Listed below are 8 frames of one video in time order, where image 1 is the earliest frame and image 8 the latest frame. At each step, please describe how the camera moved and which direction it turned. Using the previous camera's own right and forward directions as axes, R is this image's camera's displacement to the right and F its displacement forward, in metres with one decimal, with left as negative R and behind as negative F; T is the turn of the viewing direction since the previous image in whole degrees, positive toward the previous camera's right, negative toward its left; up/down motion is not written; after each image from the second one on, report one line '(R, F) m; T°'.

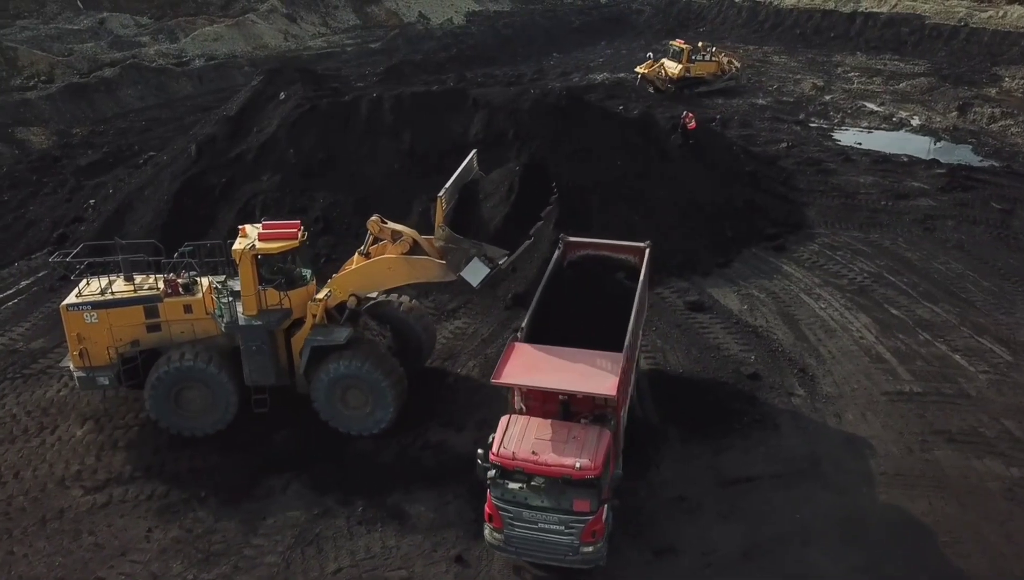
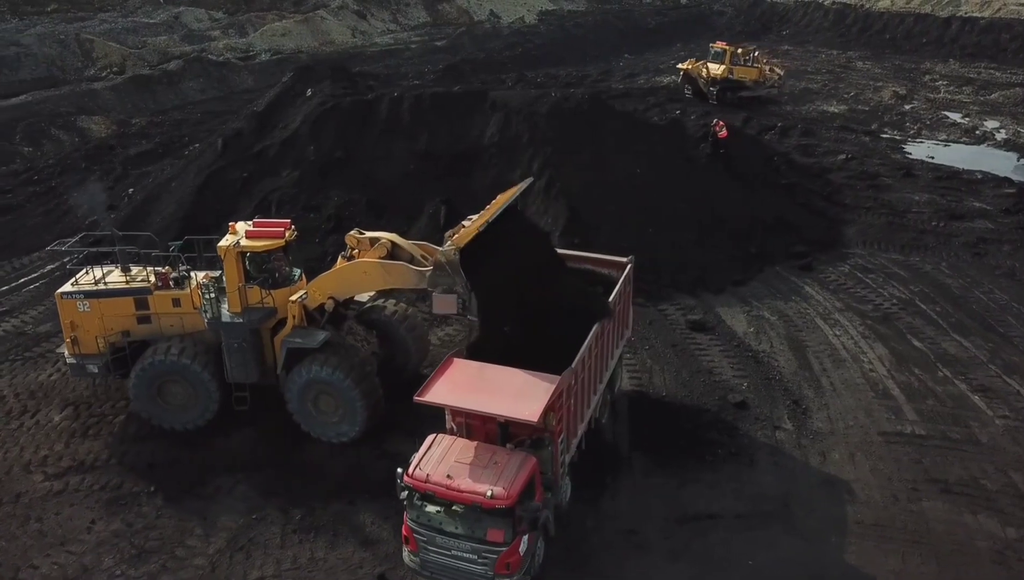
(+1.2, +0.4) m; -6°
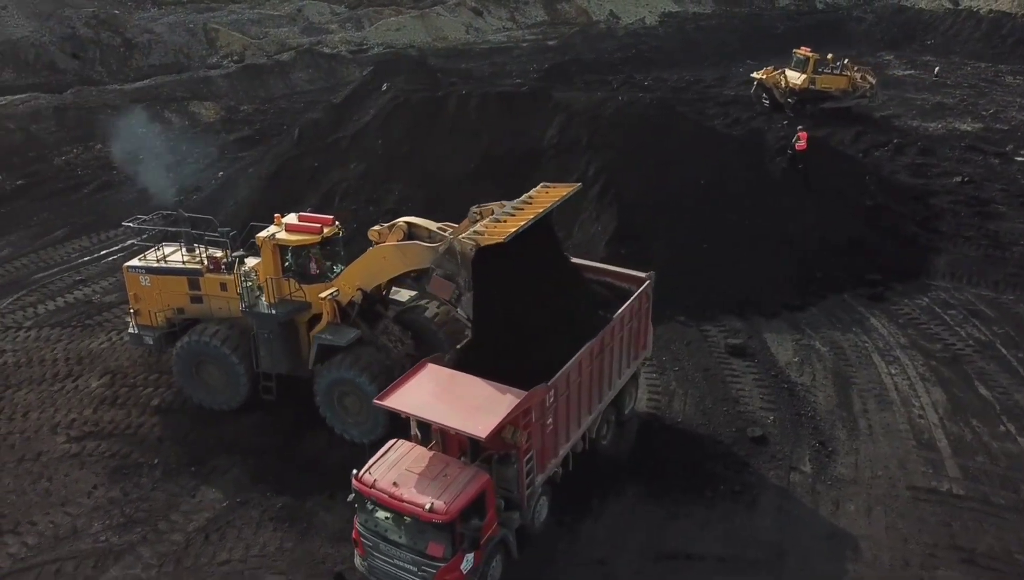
(+1.2, +0.3) m; -9°
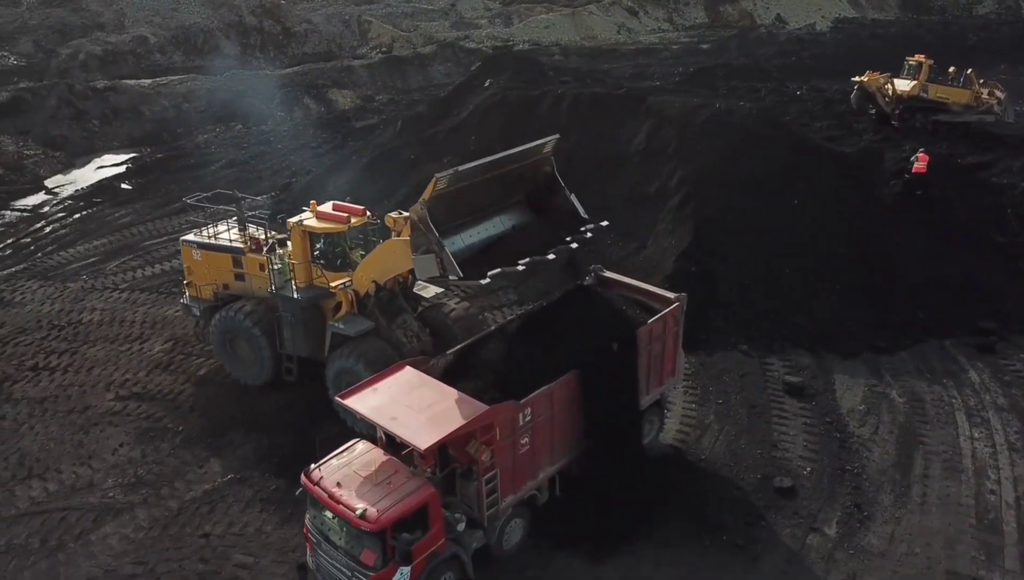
(+1.4, +0.5) m; -12°
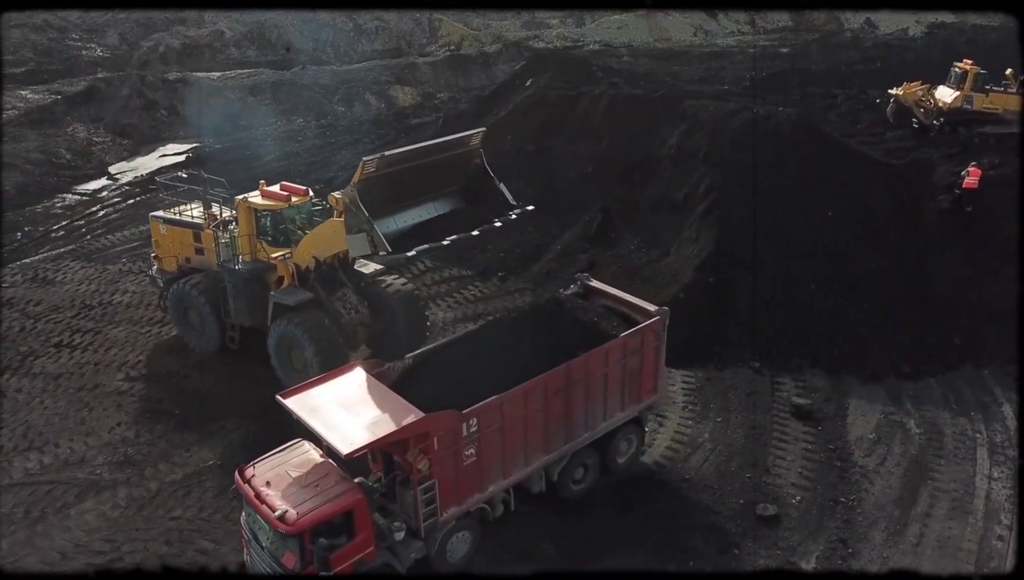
(+1.0, +0.2) m; -6°
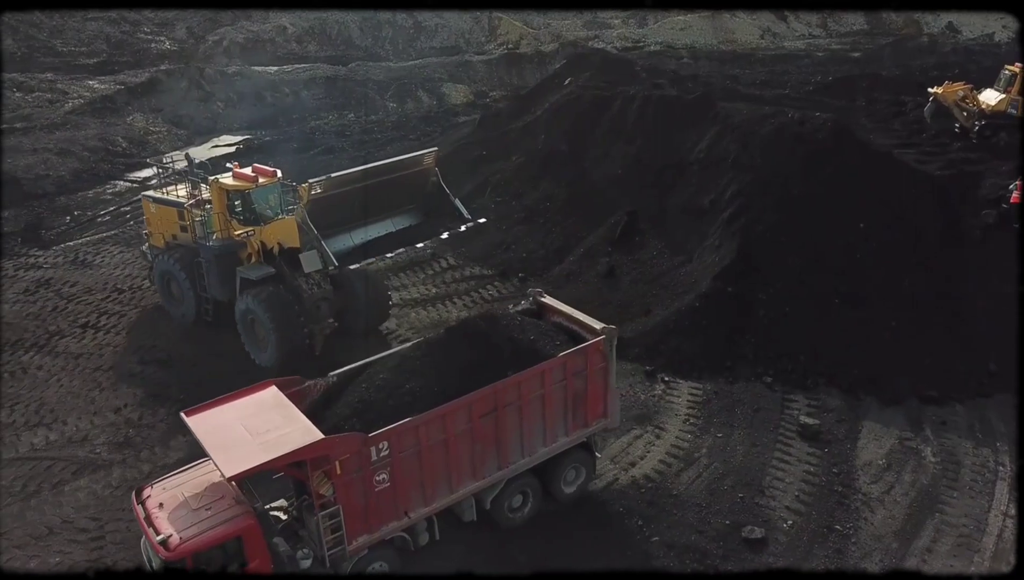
(+0.8, +0.2) m; -5°
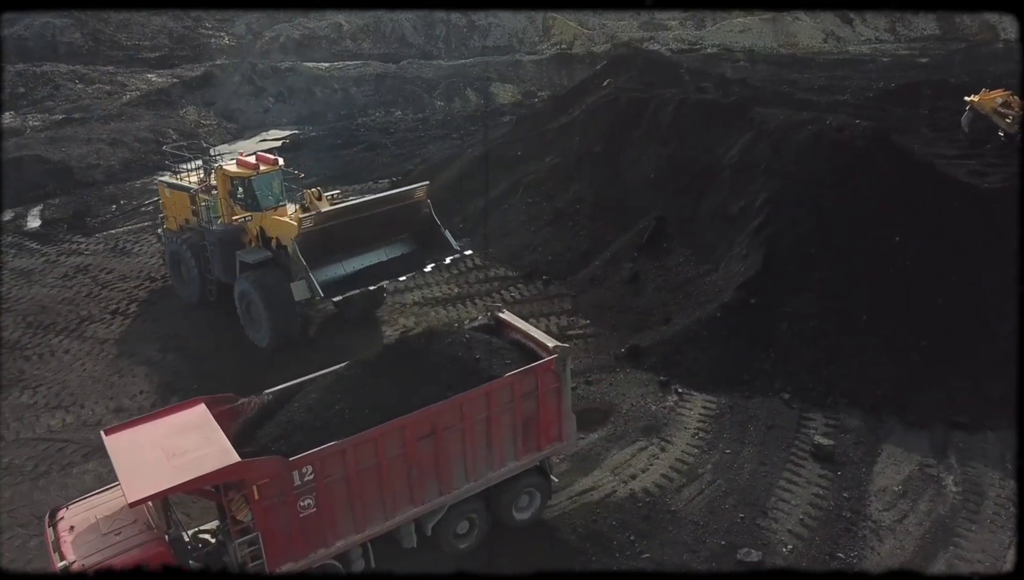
(+0.5, +0.1) m; -4°
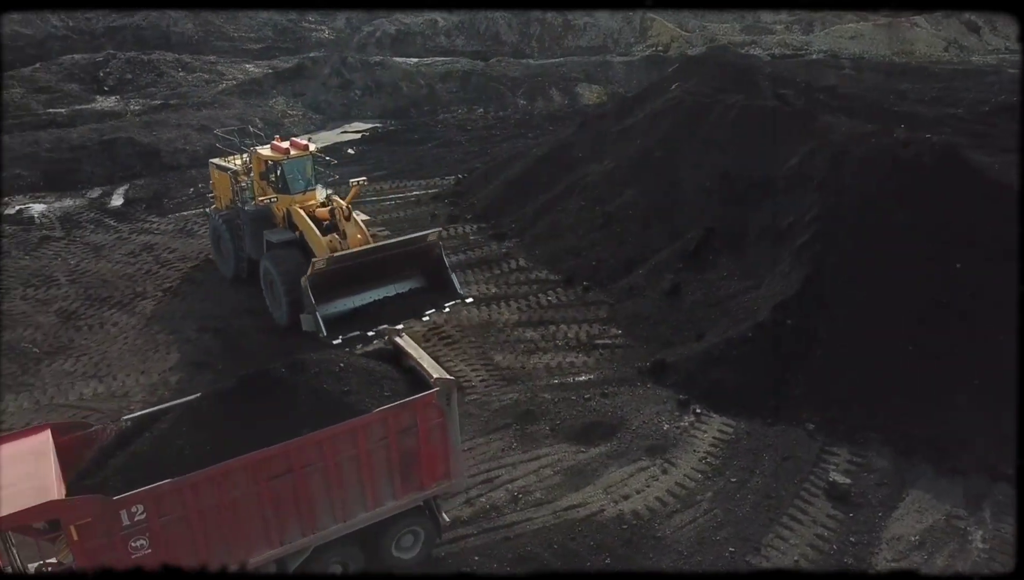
(+1.0, +0.3) m; -8°
